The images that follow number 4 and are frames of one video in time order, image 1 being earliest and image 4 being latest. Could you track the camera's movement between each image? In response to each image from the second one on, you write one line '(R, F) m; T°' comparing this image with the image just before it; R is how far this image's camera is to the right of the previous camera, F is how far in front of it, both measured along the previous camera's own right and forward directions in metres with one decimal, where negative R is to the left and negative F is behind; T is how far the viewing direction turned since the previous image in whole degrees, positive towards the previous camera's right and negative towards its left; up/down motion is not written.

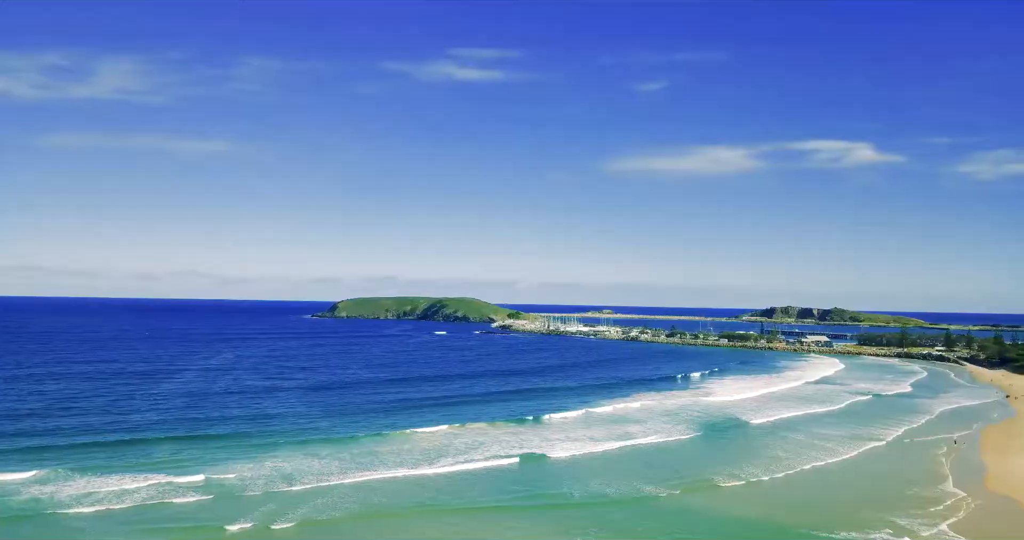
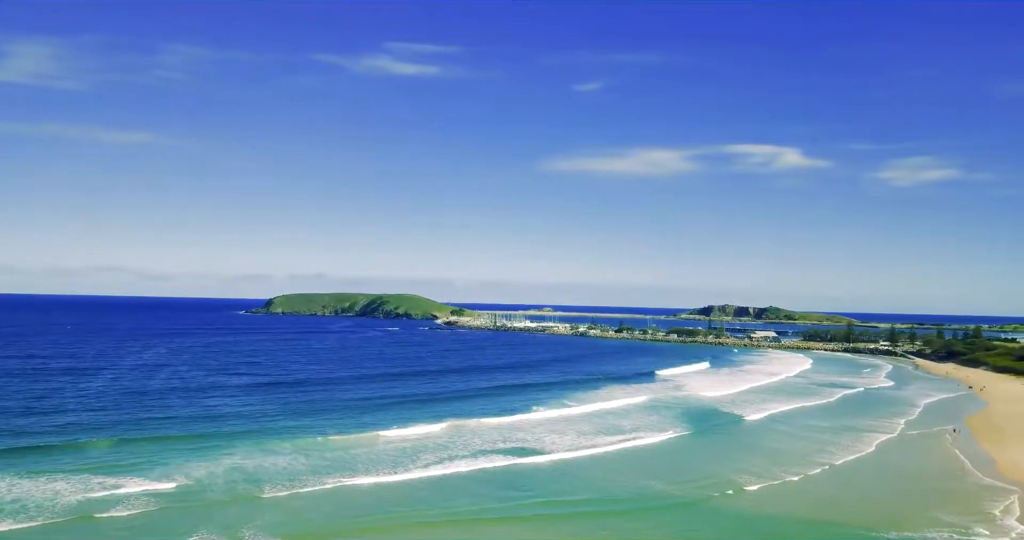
(-1.3, +1.6) m; +4°
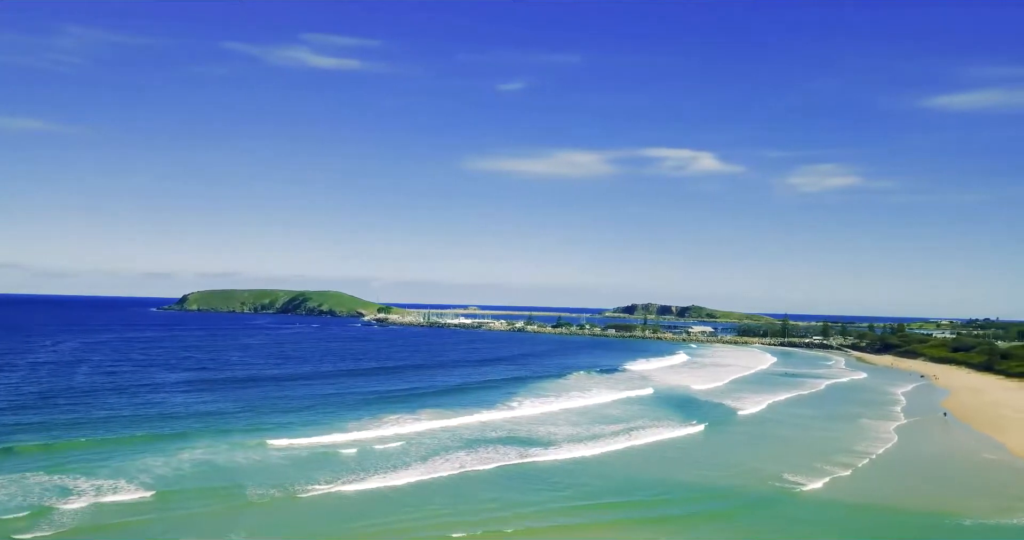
(-2.0, +1.3) m; +6°
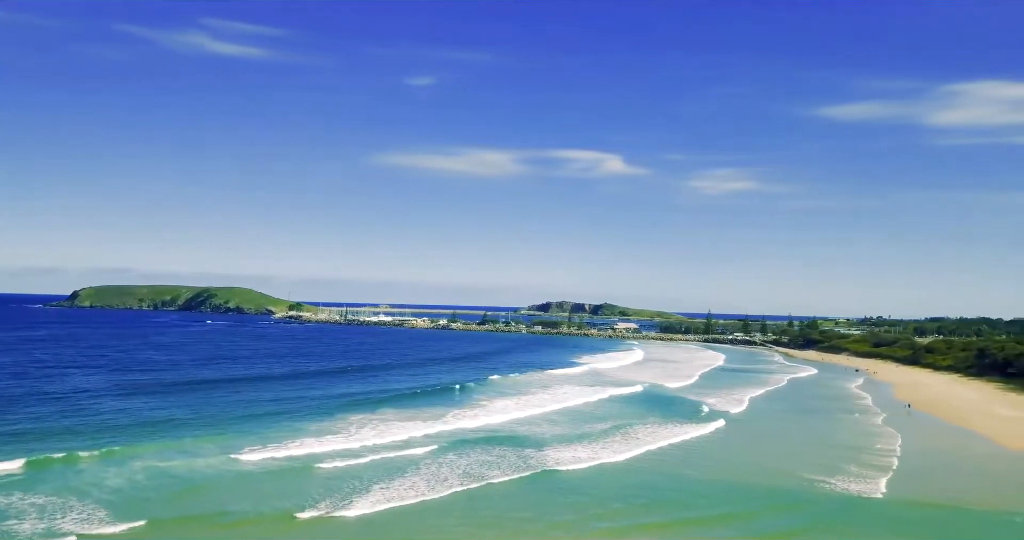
(-2.1, +0.9) m; +7°
